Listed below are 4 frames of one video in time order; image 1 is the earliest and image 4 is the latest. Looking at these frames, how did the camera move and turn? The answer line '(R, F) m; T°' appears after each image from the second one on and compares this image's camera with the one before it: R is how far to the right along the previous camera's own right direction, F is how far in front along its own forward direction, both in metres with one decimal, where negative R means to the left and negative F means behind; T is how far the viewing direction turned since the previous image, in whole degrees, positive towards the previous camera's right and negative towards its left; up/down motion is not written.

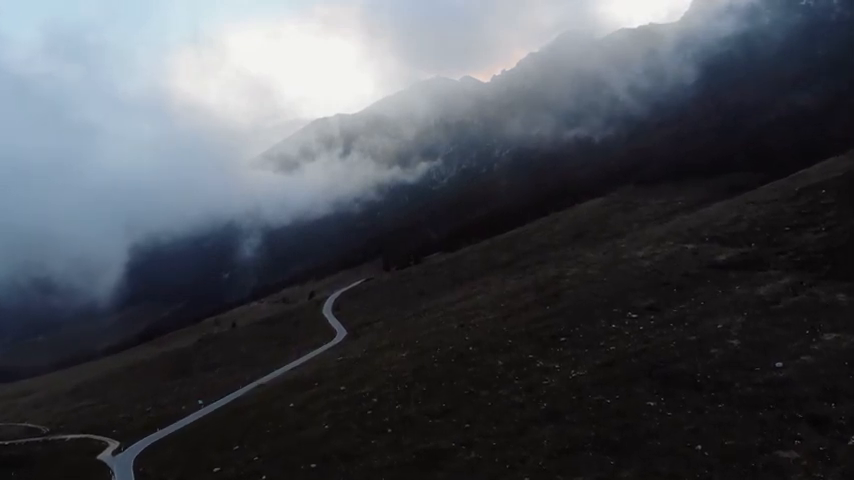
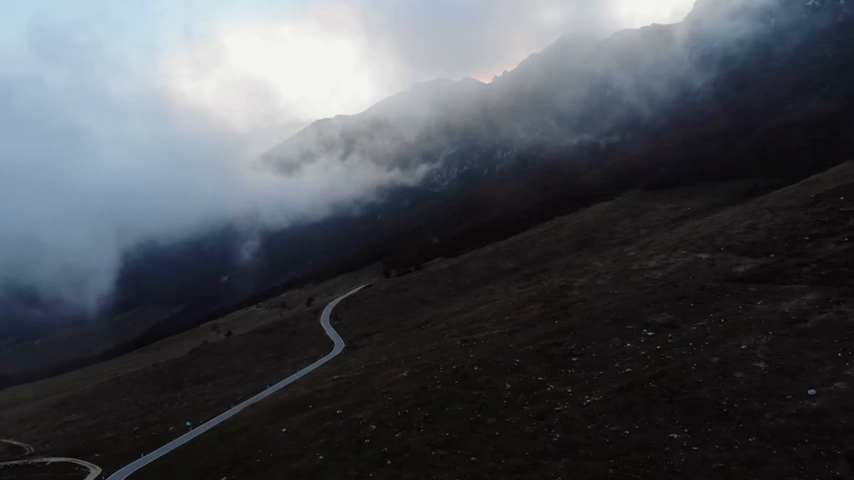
(-0.1, +2.8) m; 0°
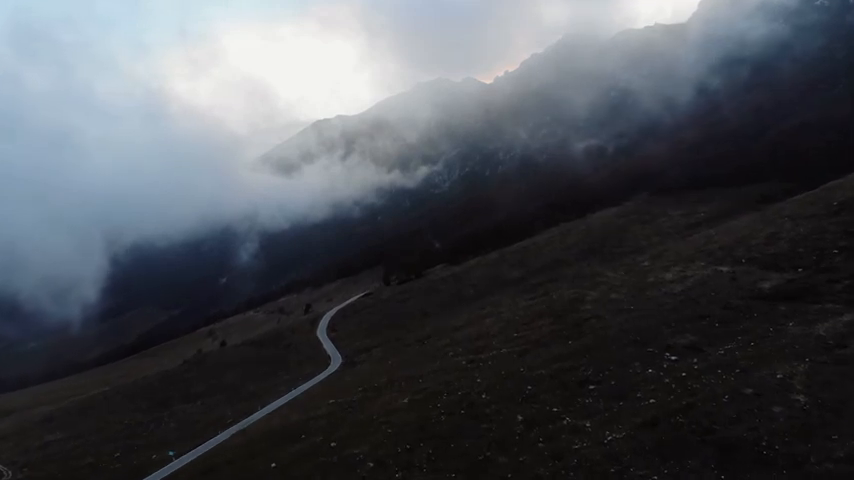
(-0.2, +3.5) m; 0°
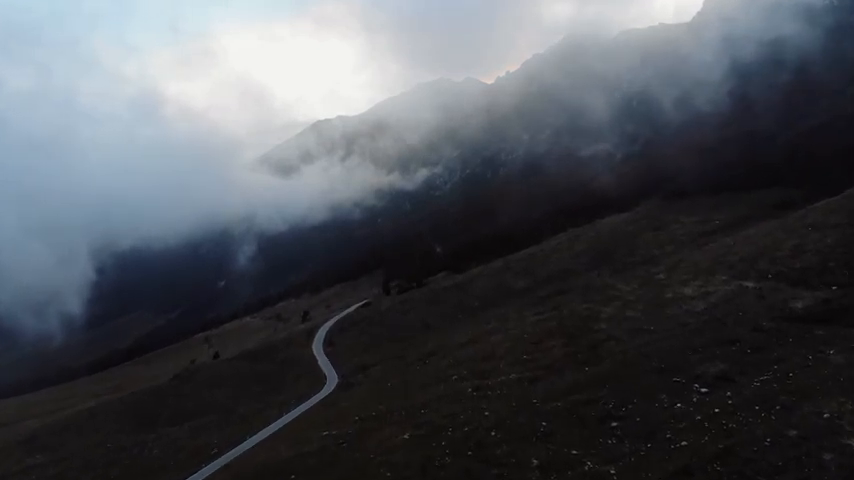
(-0.2, +3.8) m; 0°
